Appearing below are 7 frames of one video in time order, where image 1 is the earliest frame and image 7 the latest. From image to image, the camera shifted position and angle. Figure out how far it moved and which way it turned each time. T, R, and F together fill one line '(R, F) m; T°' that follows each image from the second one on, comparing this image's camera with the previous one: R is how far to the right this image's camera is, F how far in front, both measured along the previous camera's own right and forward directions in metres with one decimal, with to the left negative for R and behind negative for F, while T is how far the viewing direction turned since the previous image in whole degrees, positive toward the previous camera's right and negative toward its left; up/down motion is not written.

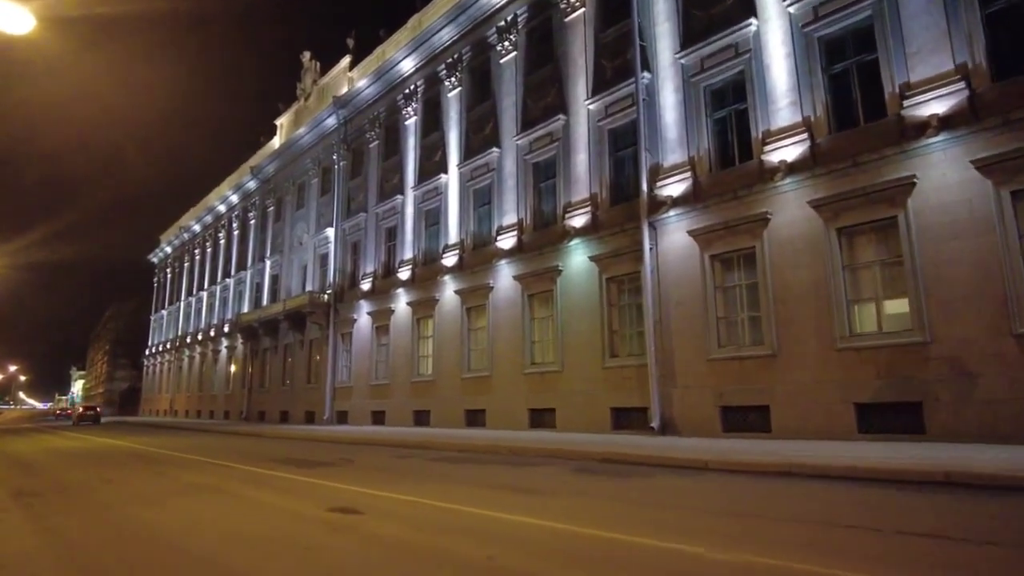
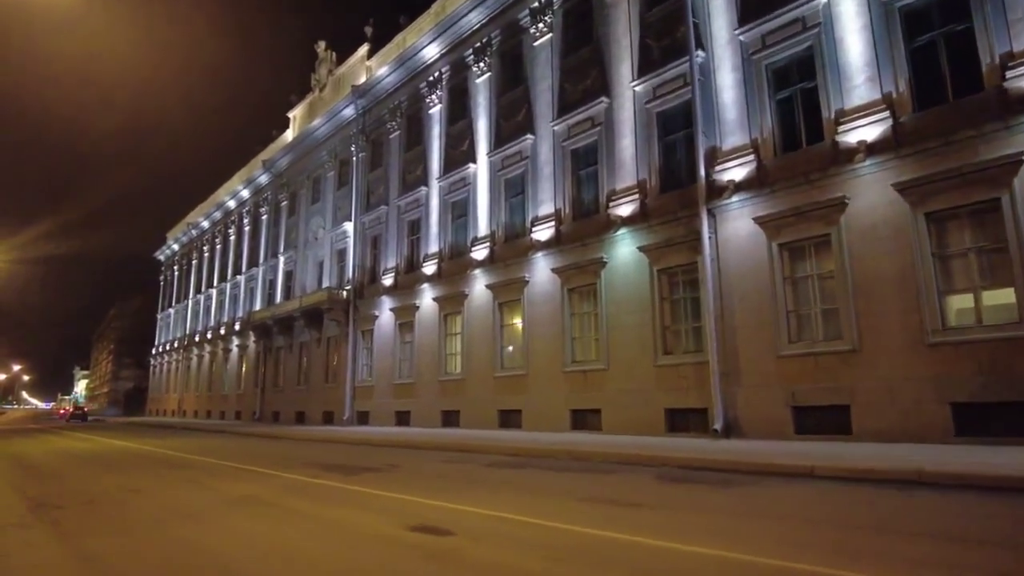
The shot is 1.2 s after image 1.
(-1.2, +1.2) m; 0°
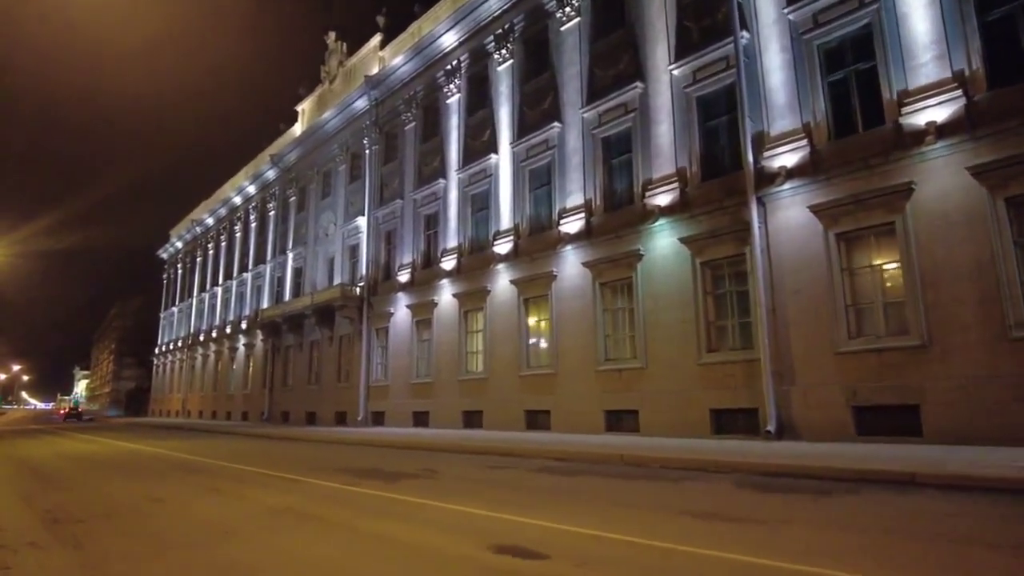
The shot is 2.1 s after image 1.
(-0.9, +1.0) m; 0°
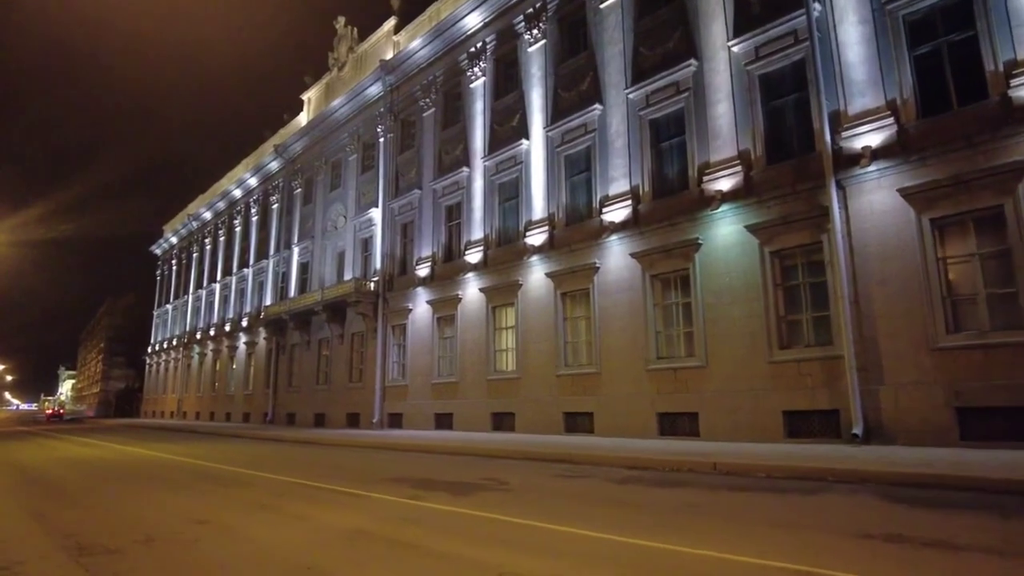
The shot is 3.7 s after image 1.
(-1.5, +1.4) m; +1°
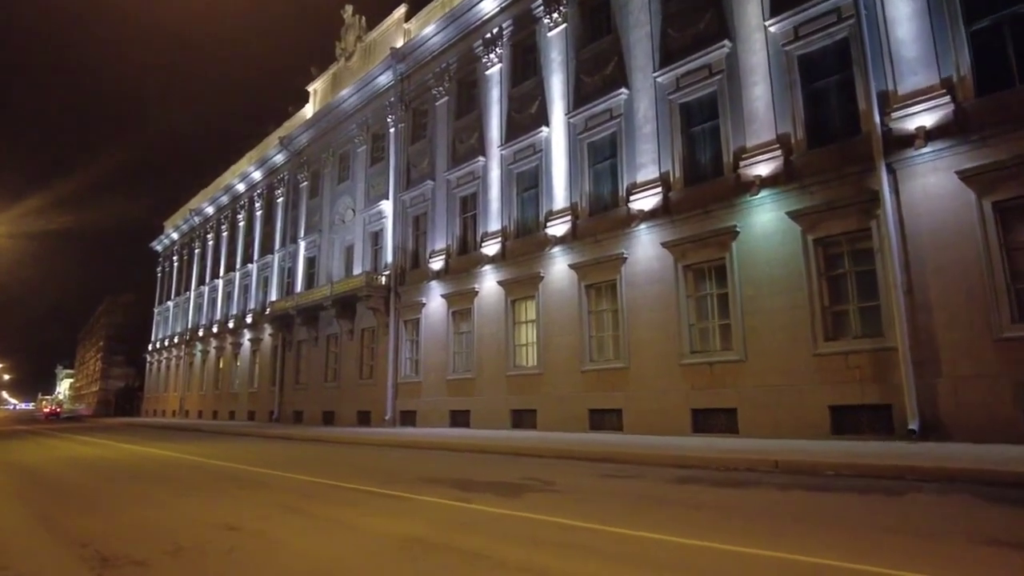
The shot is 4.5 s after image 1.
(-0.8, +0.8) m; 0°
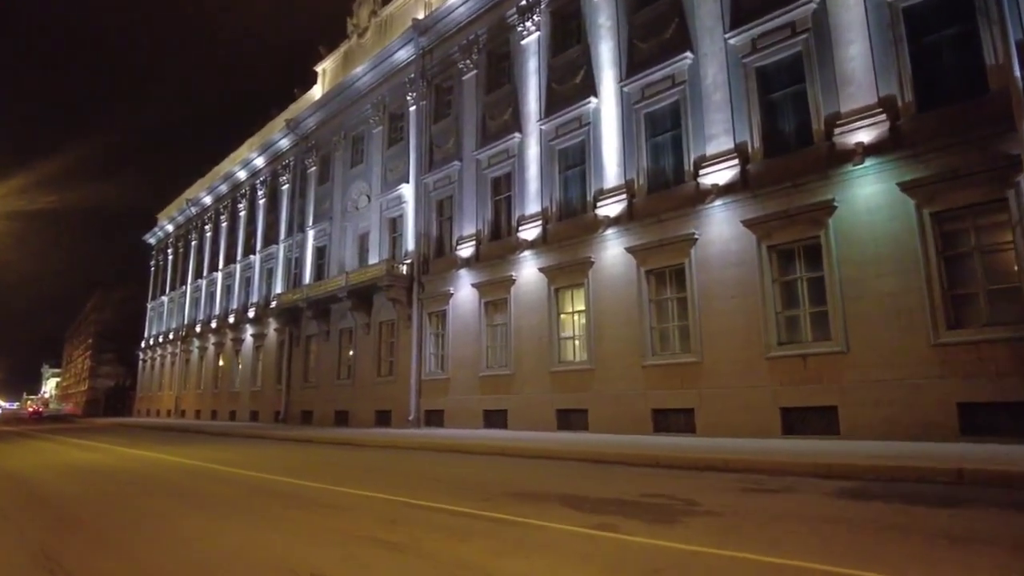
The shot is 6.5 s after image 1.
(-1.7, +2.1) m; +1°
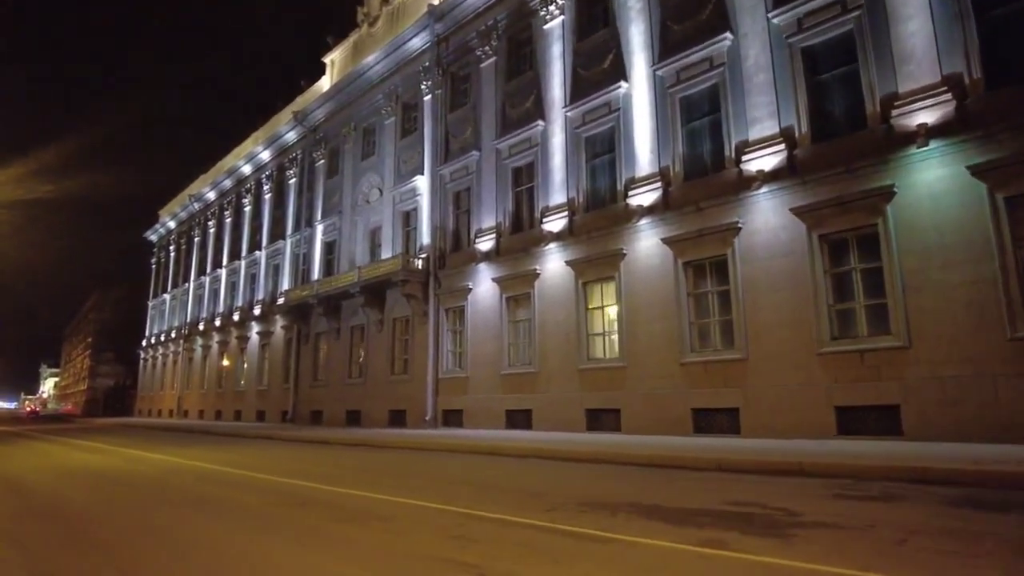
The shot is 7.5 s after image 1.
(-0.8, +0.9) m; 0°
